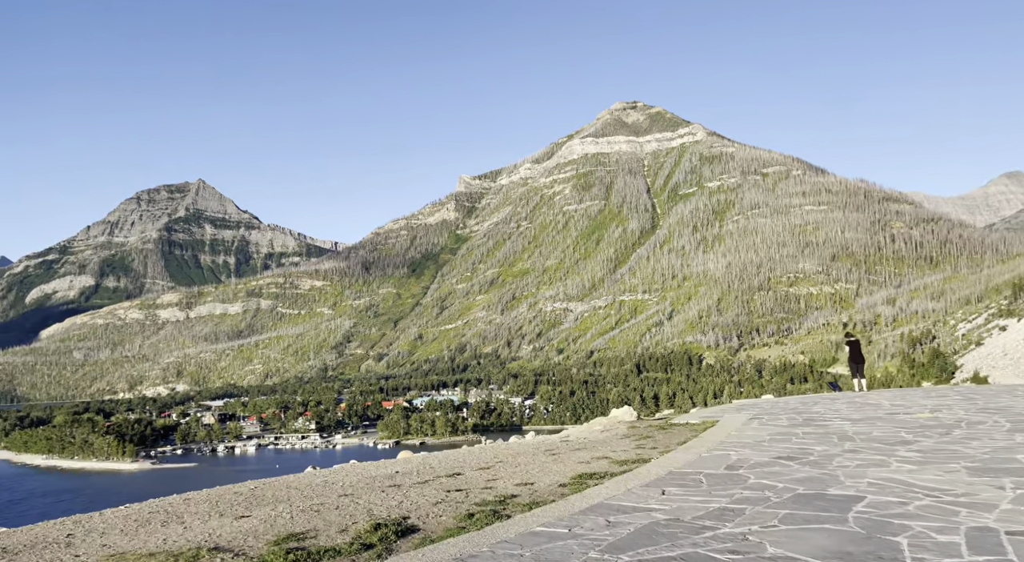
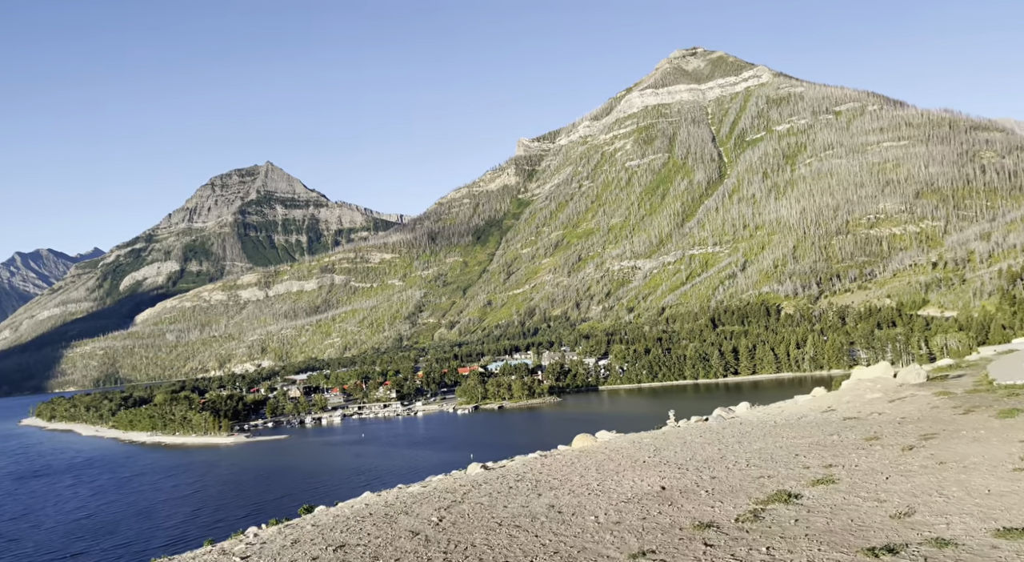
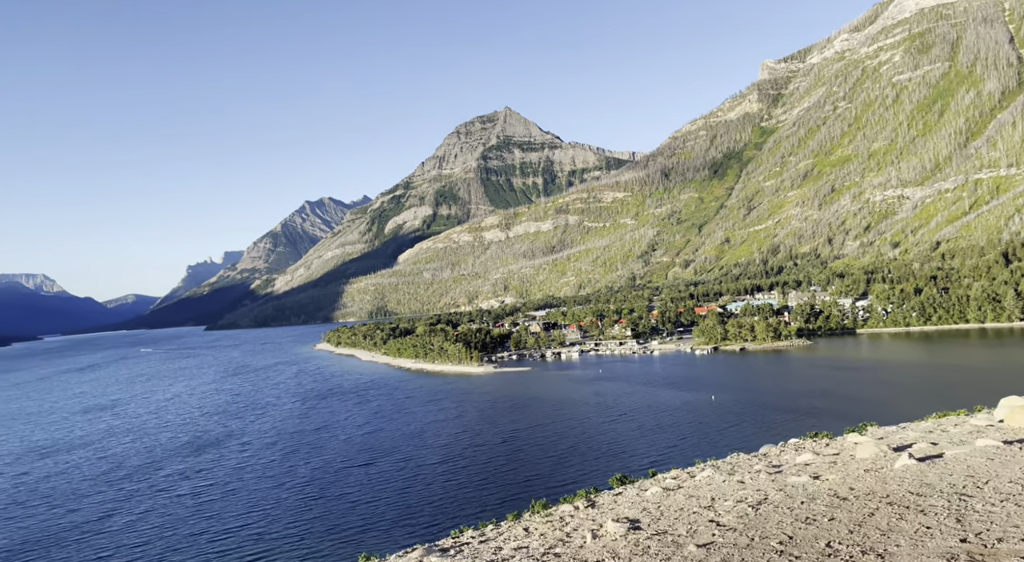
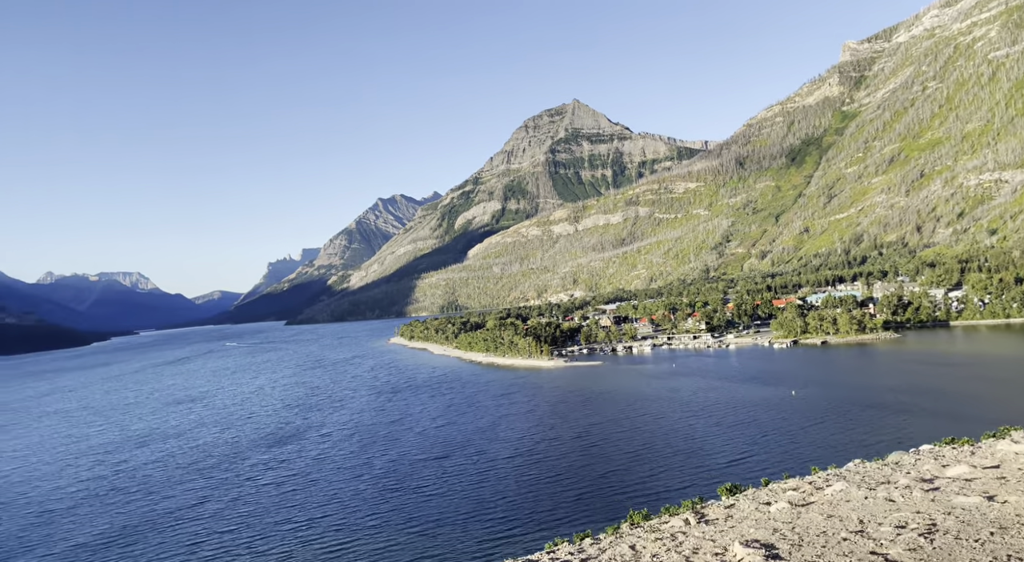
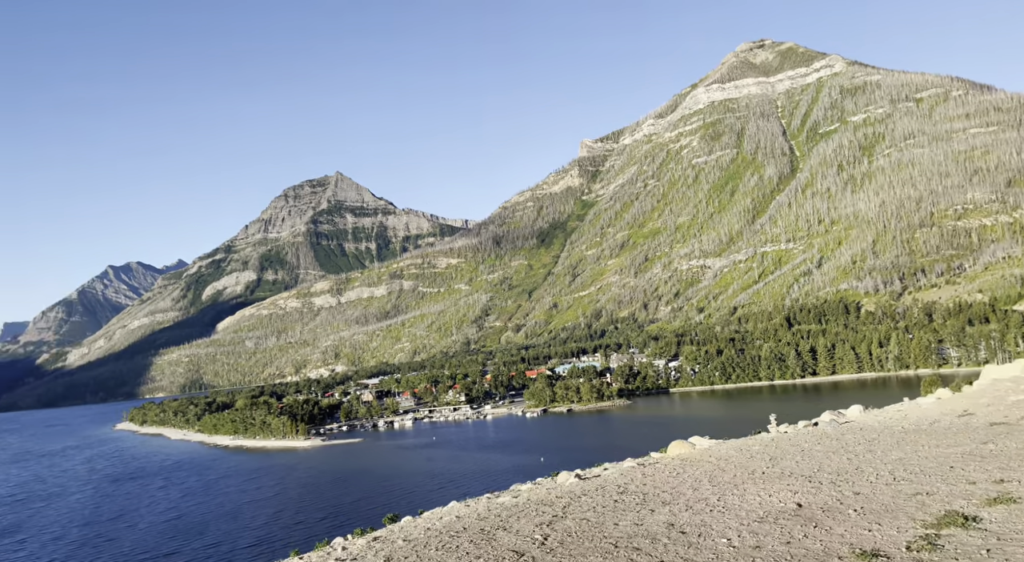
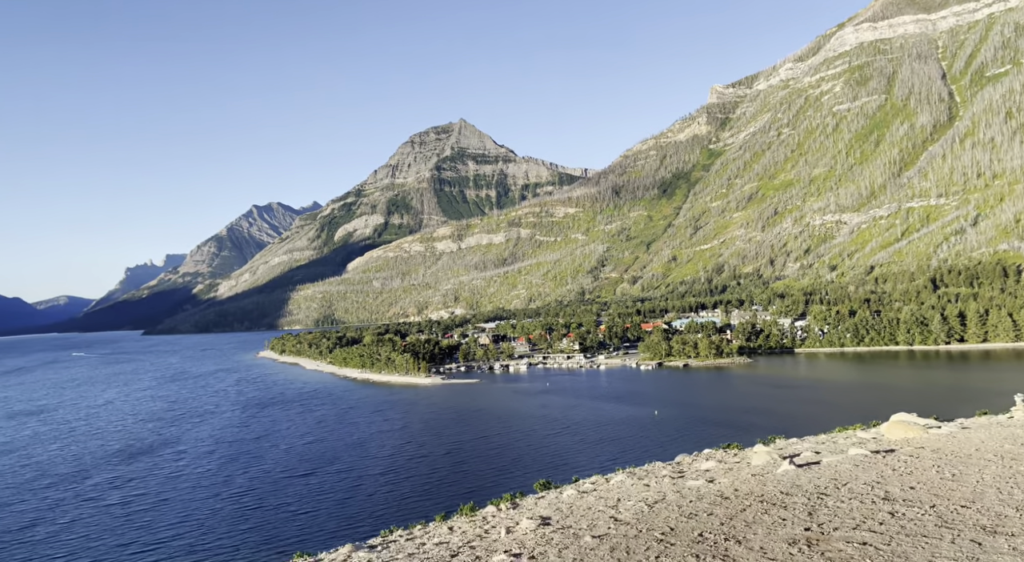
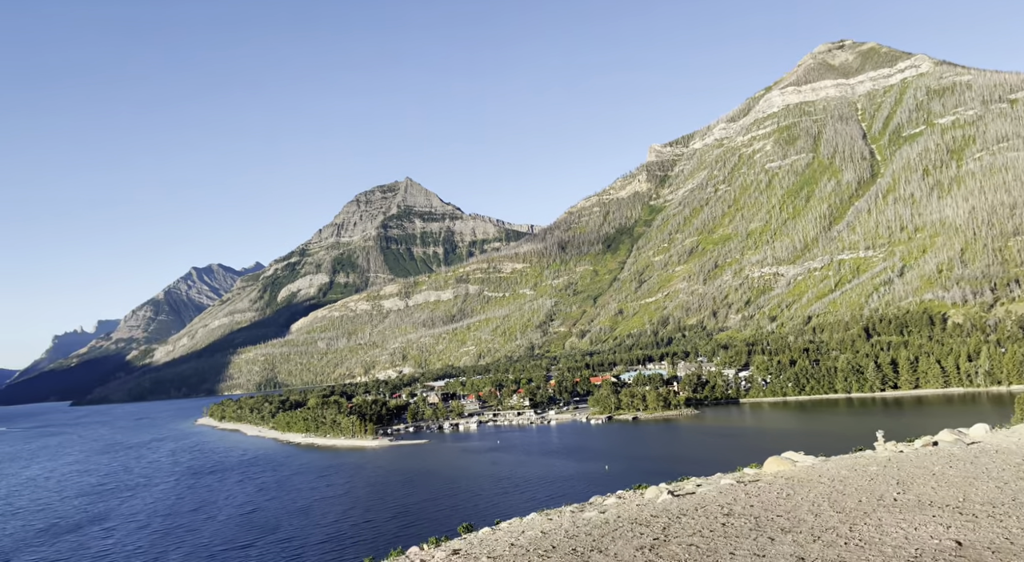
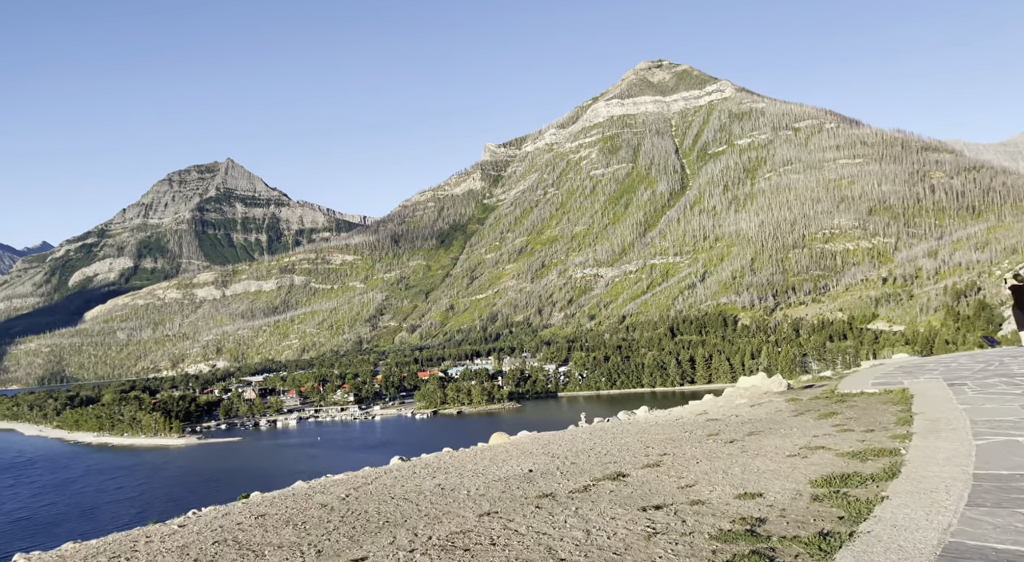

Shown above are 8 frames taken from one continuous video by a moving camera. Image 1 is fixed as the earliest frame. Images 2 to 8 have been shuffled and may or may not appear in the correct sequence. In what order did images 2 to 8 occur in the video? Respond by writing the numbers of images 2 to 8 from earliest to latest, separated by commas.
8, 2, 5, 7, 6, 3, 4
